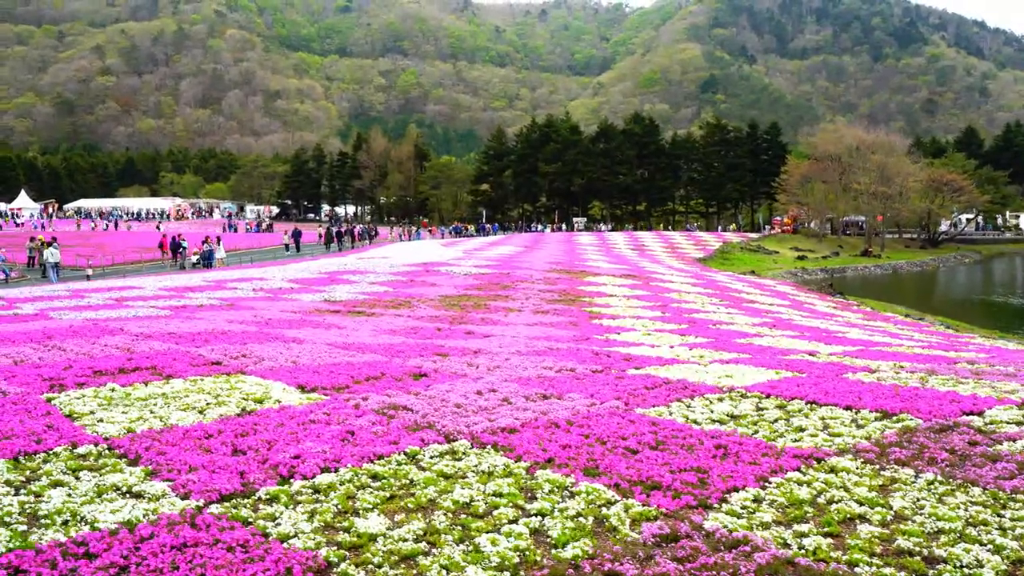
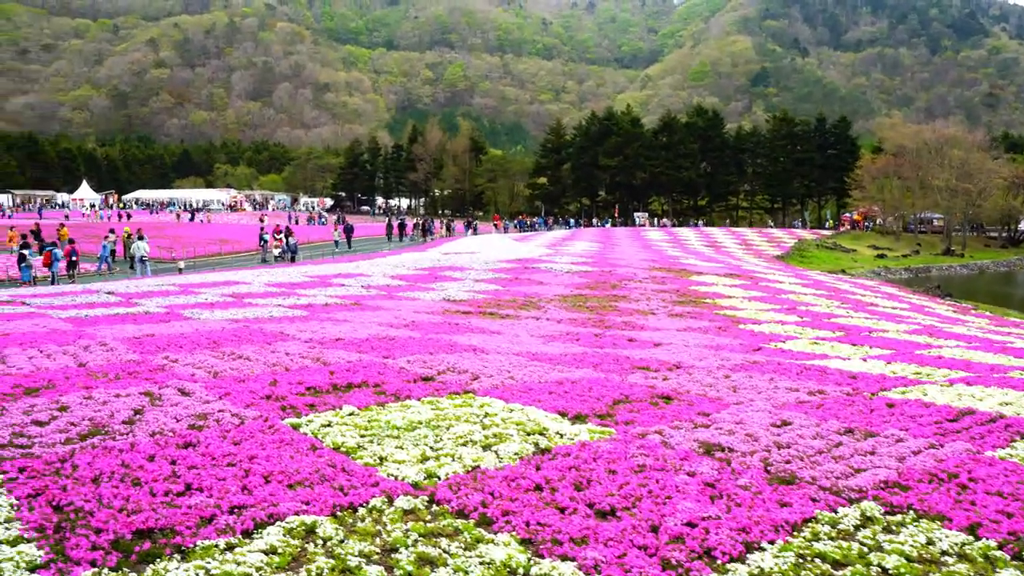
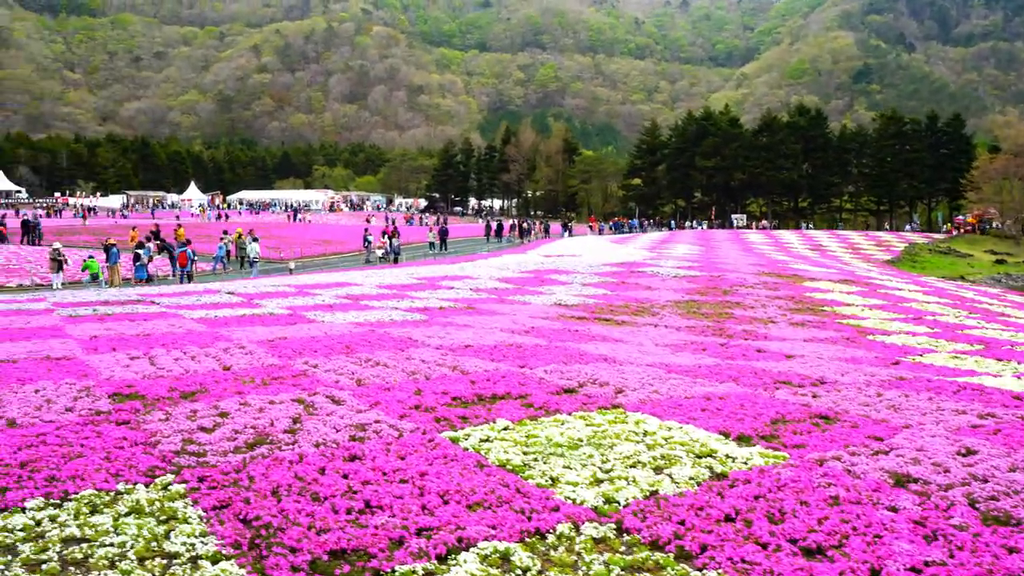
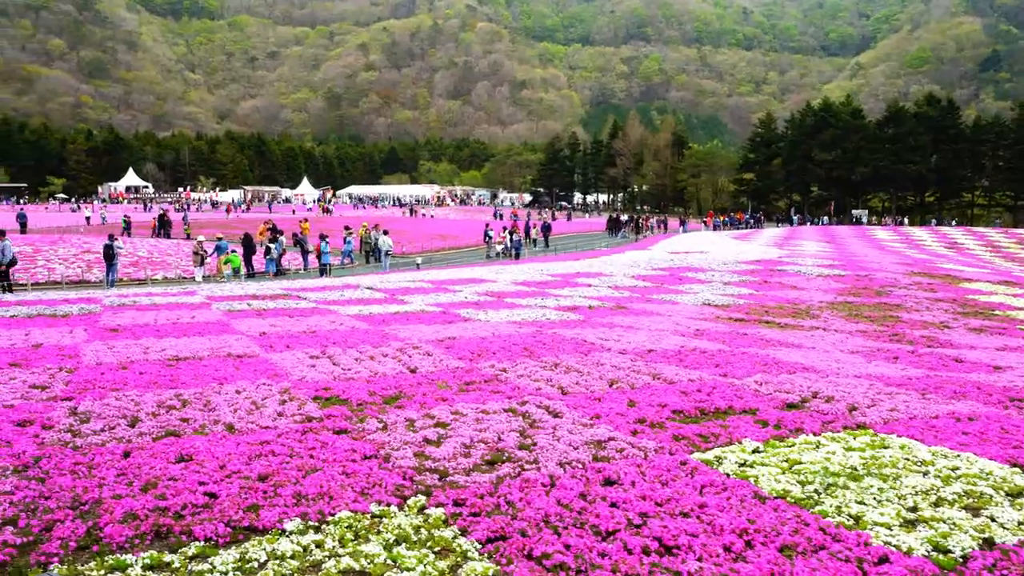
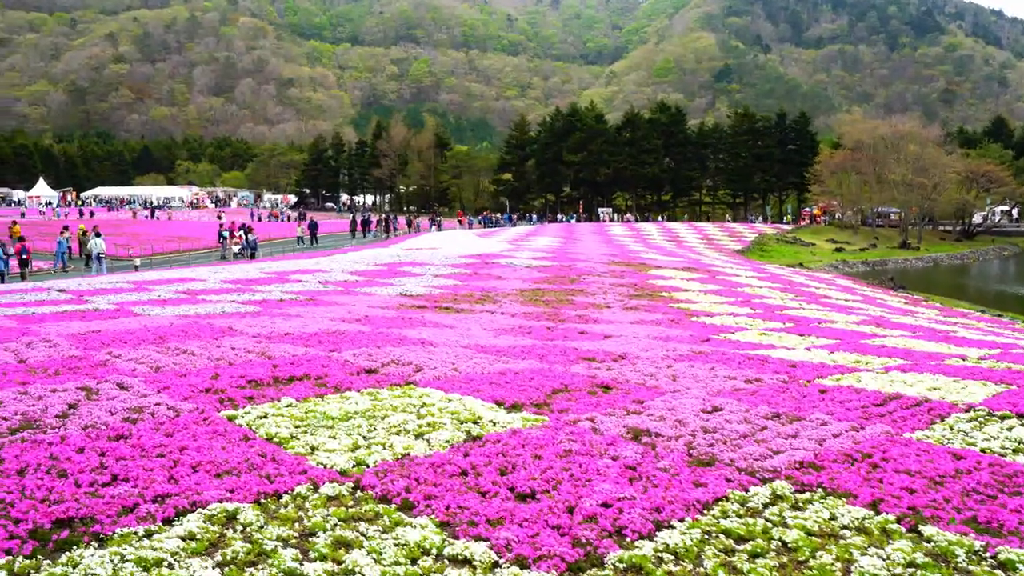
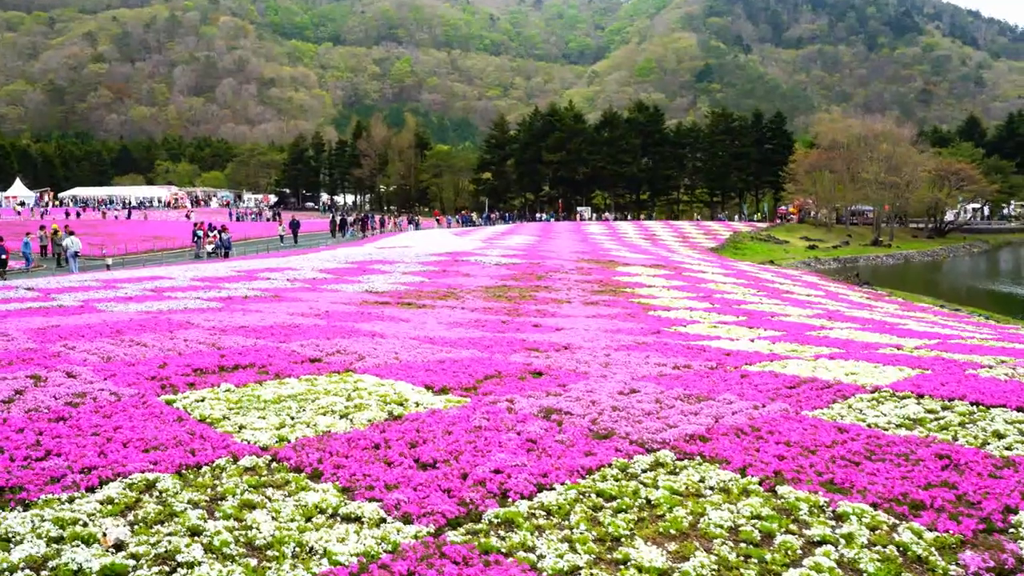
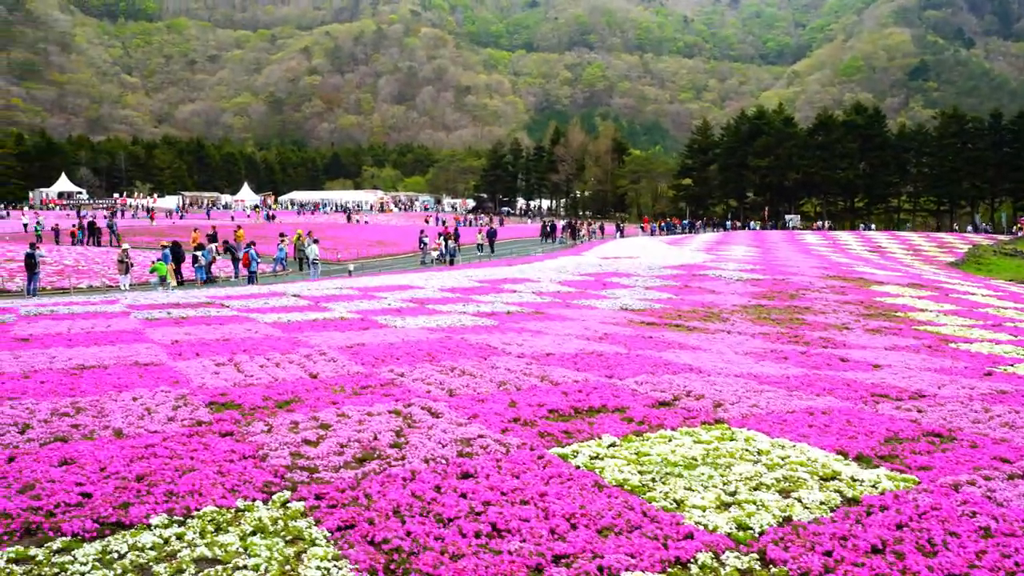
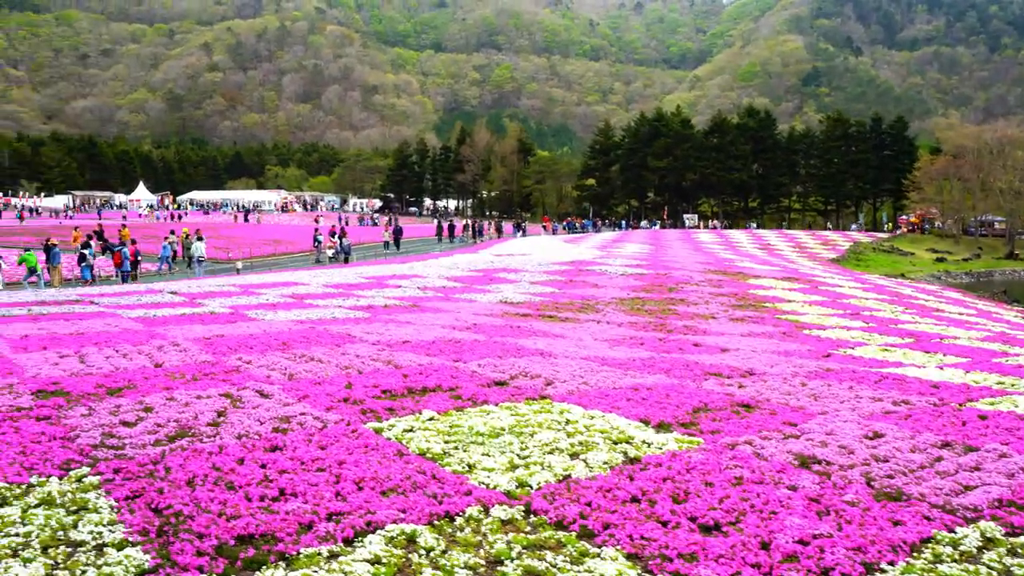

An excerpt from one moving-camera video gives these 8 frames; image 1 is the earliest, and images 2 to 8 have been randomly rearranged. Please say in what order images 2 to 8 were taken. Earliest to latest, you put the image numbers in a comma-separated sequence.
6, 5, 2, 8, 3, 7, 4
